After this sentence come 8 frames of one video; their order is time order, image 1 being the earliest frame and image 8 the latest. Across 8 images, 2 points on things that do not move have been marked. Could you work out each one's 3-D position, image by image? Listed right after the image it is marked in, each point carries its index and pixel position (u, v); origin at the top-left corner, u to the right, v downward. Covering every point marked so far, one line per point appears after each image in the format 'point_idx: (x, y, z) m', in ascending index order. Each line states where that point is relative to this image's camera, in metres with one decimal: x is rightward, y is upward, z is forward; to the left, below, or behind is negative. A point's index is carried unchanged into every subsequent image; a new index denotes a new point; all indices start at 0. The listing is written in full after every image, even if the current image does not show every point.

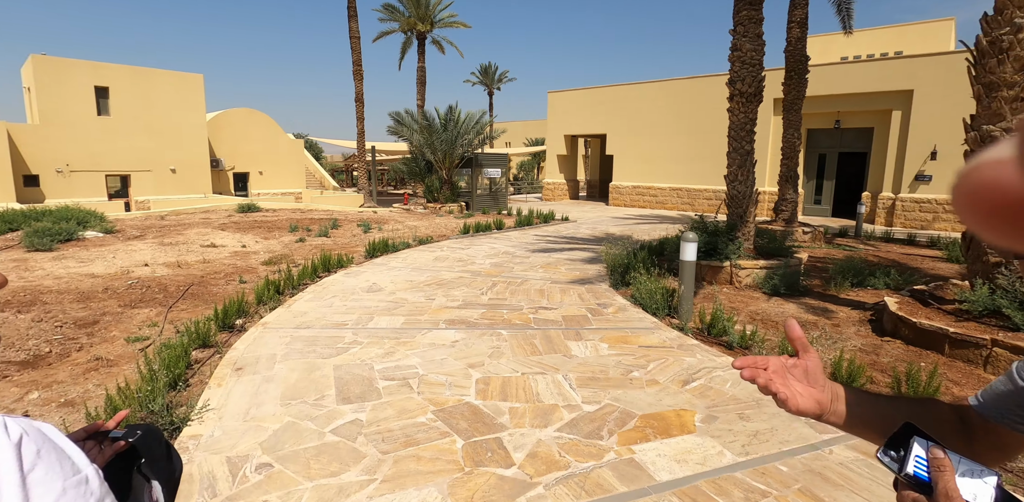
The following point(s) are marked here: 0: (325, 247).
0: (-4.3, +0.1, +11.7) m
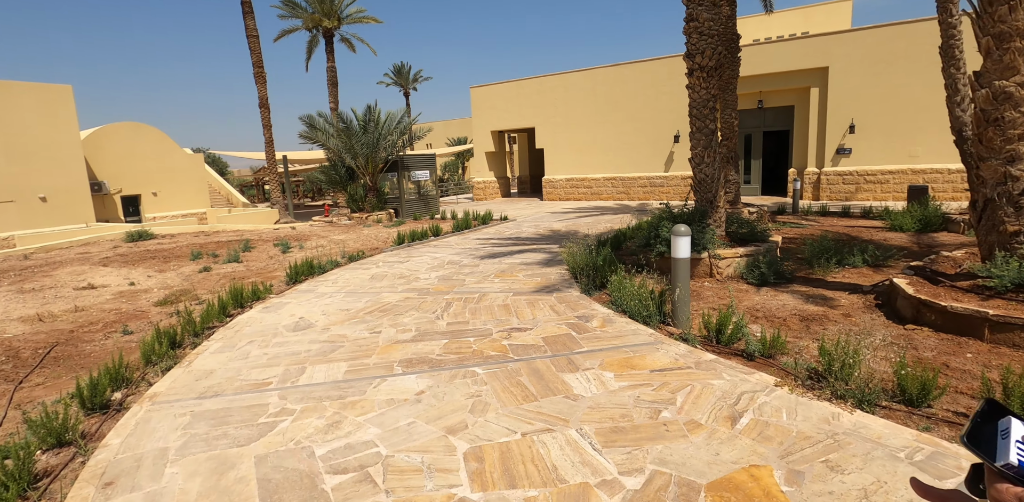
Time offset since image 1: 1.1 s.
0: (-5.3, -0.5, +9.9) m
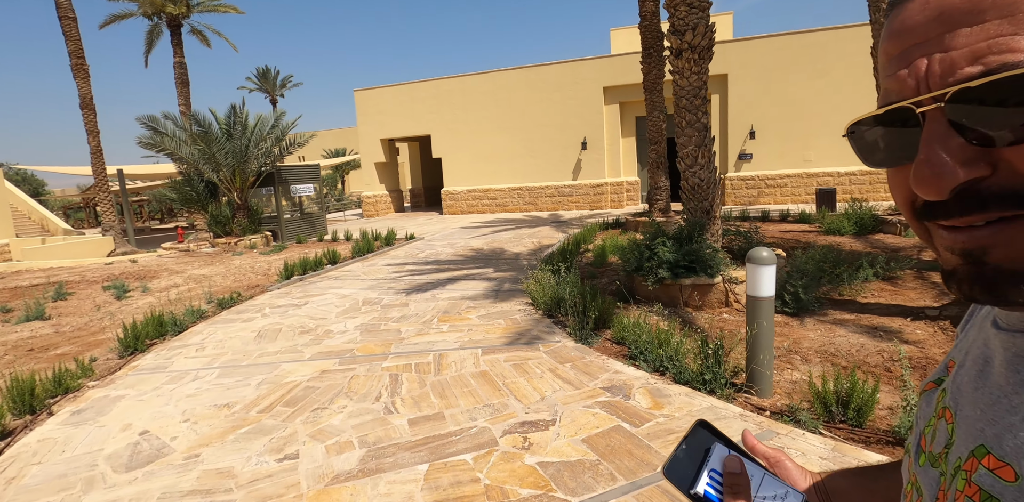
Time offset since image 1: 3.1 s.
0: (-6.1, -1.2, +6.5) m
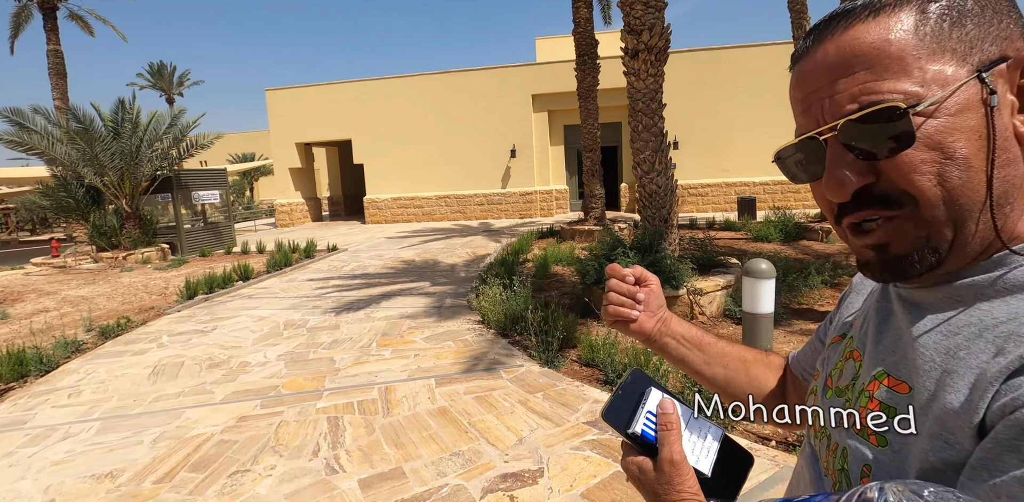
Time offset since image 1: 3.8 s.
0: (-6.6, -1.4, +5.0) m
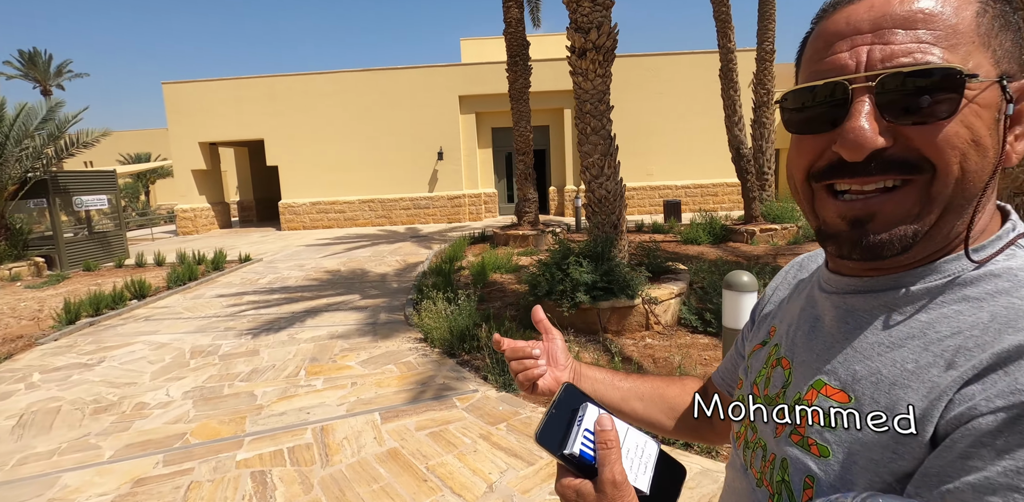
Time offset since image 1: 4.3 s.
0: (-7.0, -1.7, +3.5) m
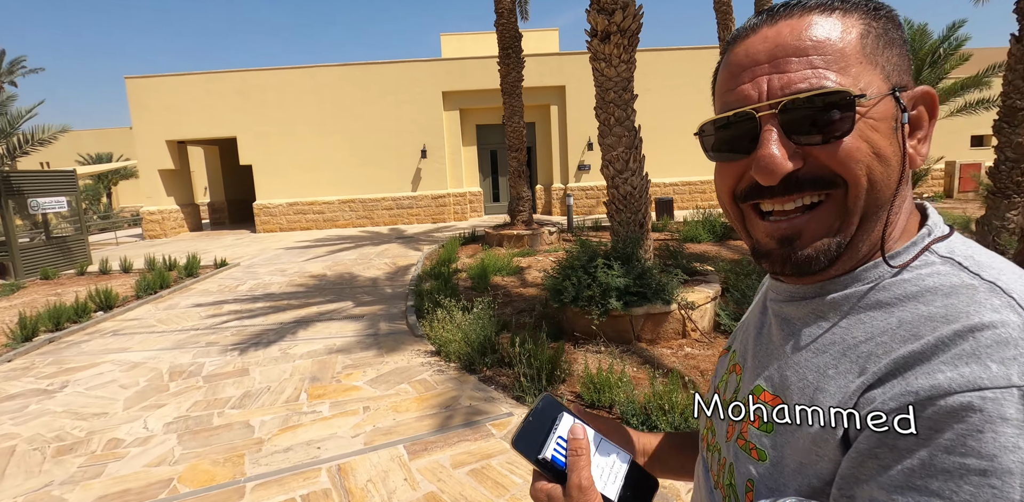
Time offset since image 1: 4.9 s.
0: (-6.7, -1.8, +2.7) m
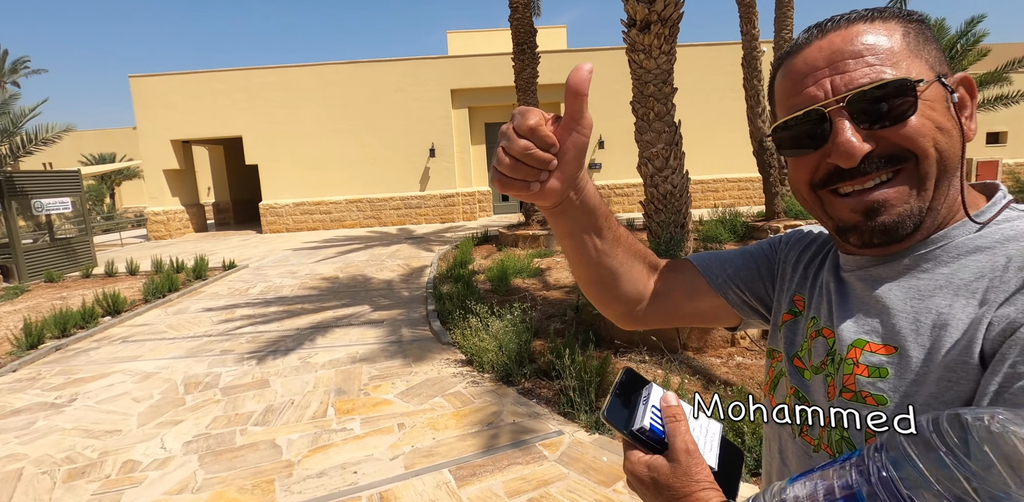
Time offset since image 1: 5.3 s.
0: (-6.3, -1.8, +2.4) m
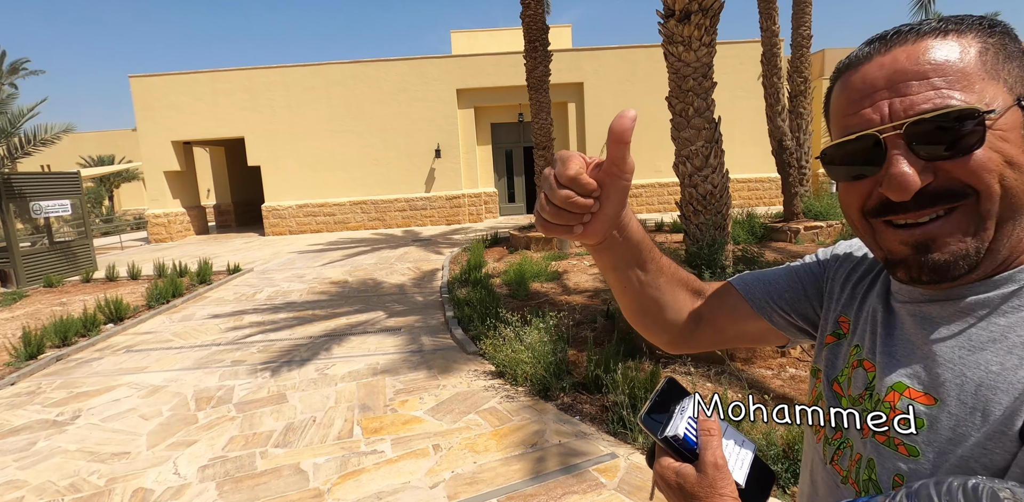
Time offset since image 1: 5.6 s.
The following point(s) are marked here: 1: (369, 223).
0: (-6.0, -1.9, +2.1) m
1: (-5.2, +1.0, +18.9) m
